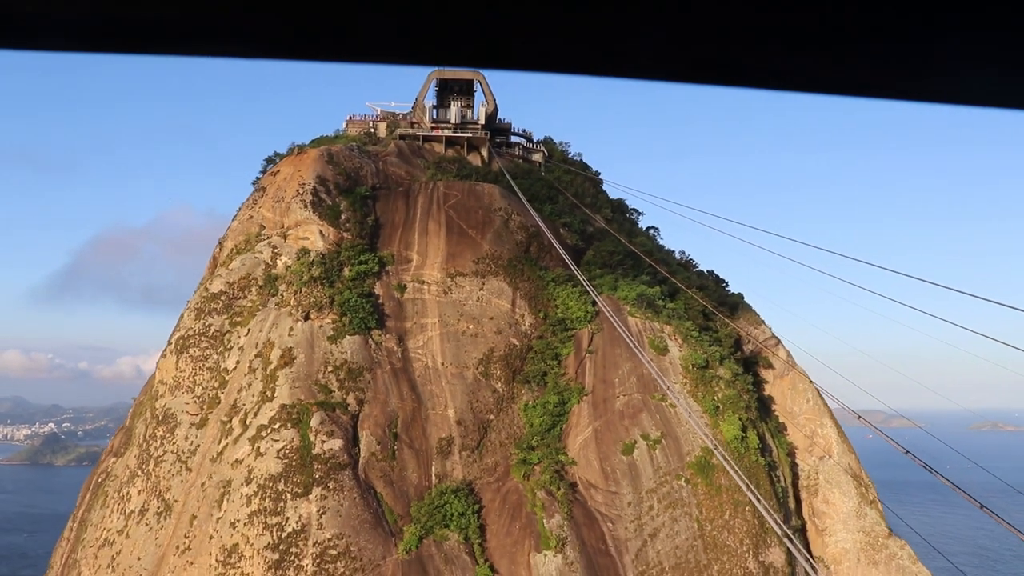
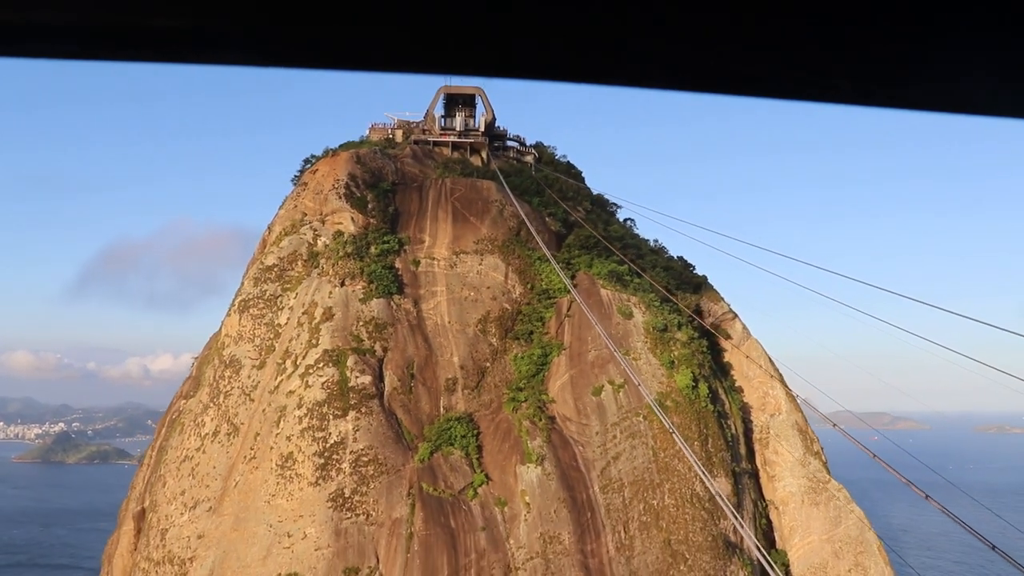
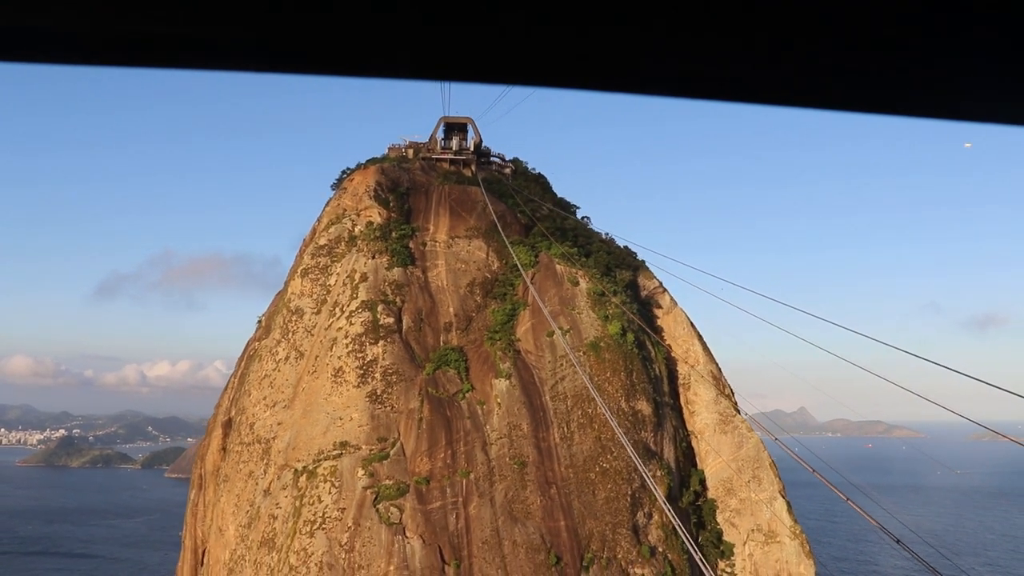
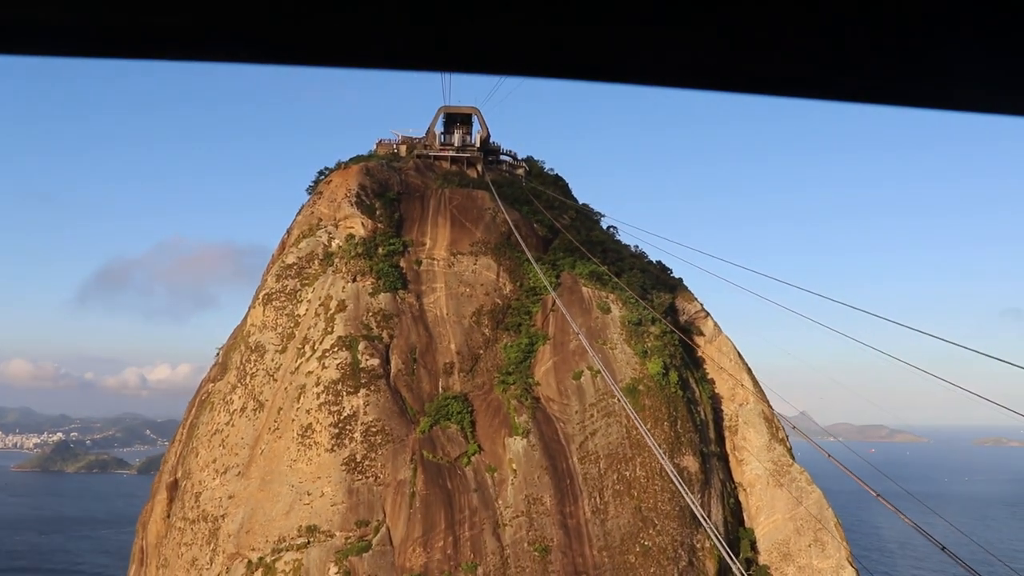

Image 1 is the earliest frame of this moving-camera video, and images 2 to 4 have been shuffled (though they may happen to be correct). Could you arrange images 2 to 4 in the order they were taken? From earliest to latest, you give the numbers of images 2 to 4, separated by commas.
2, 4, 3
